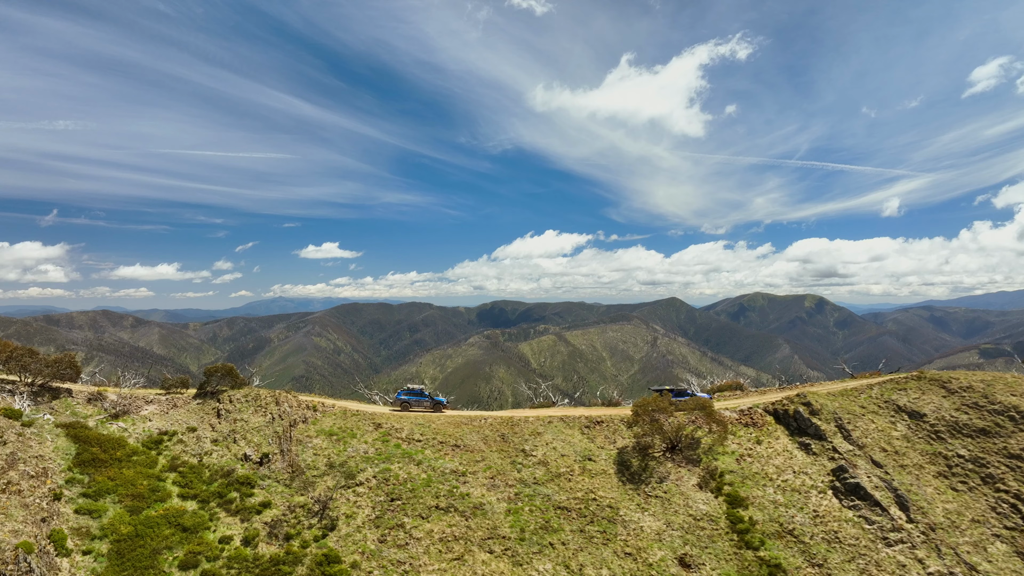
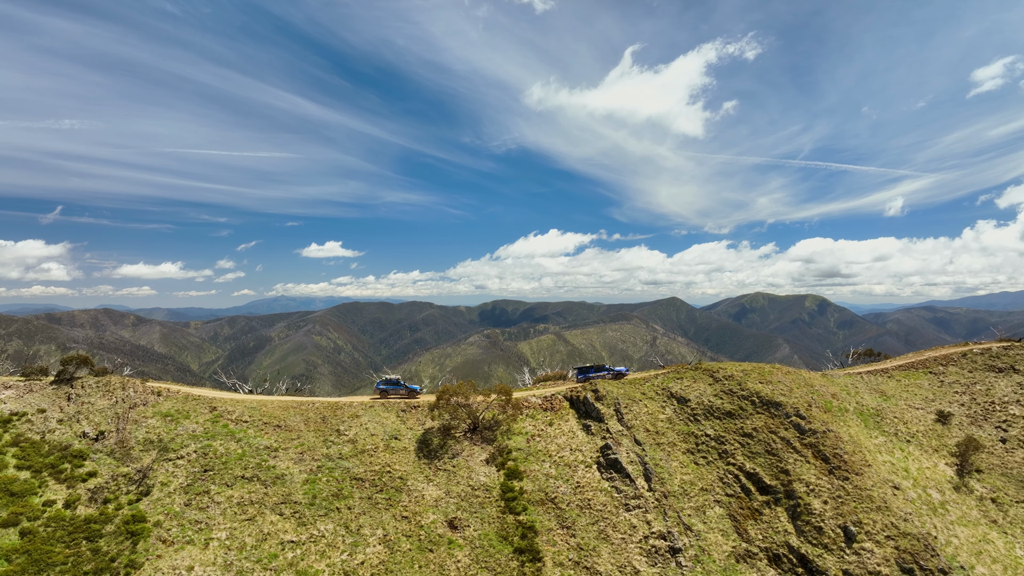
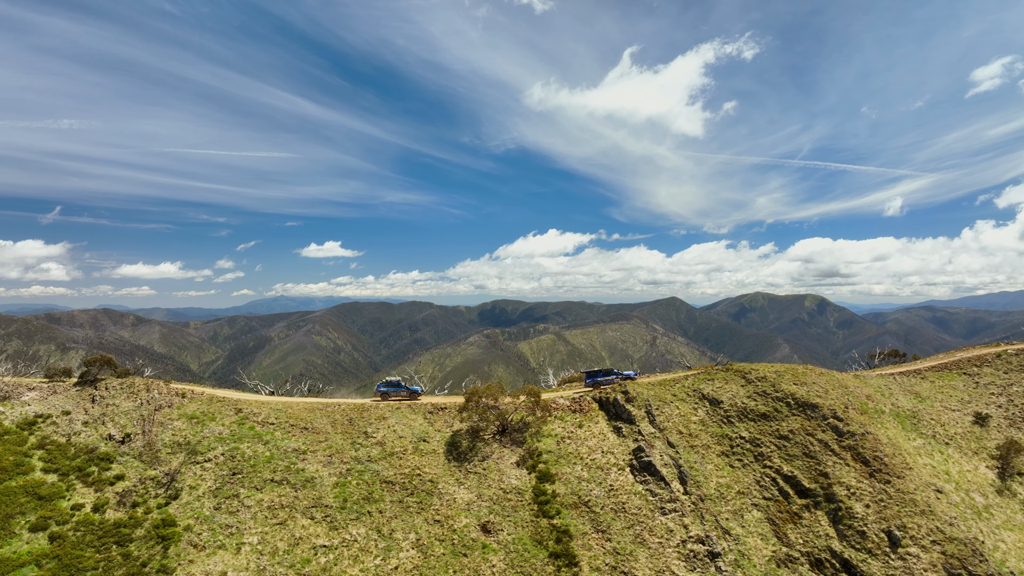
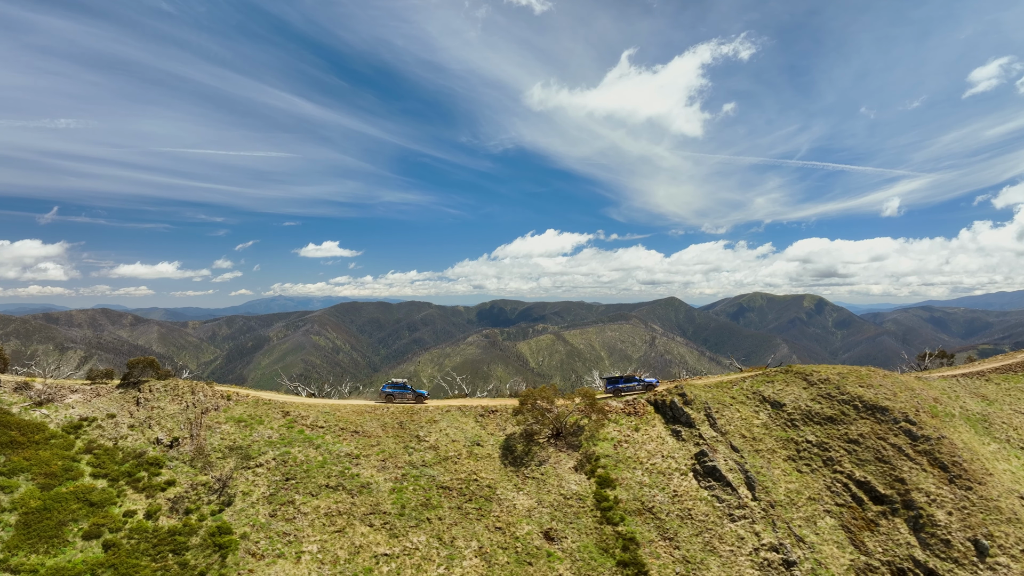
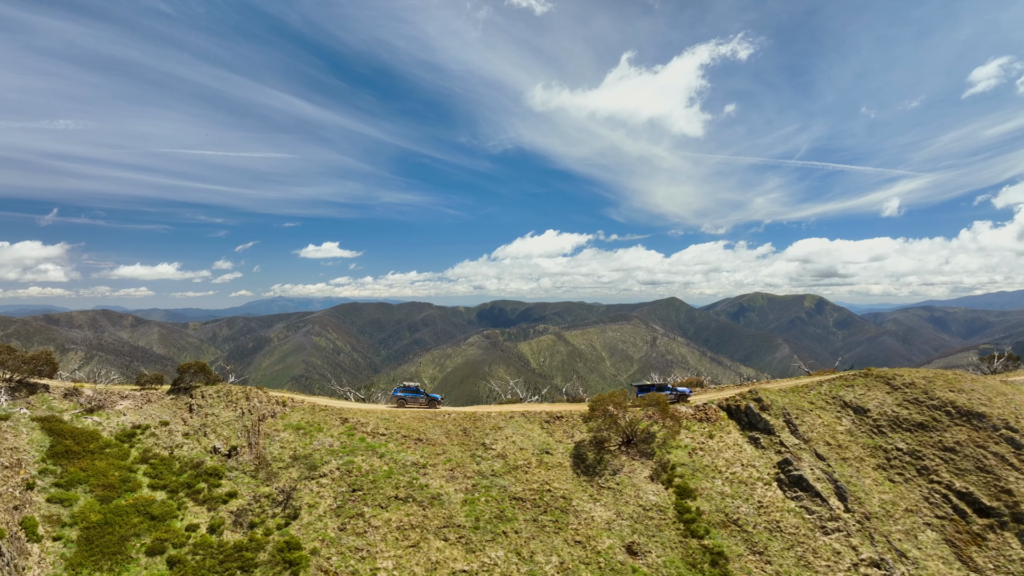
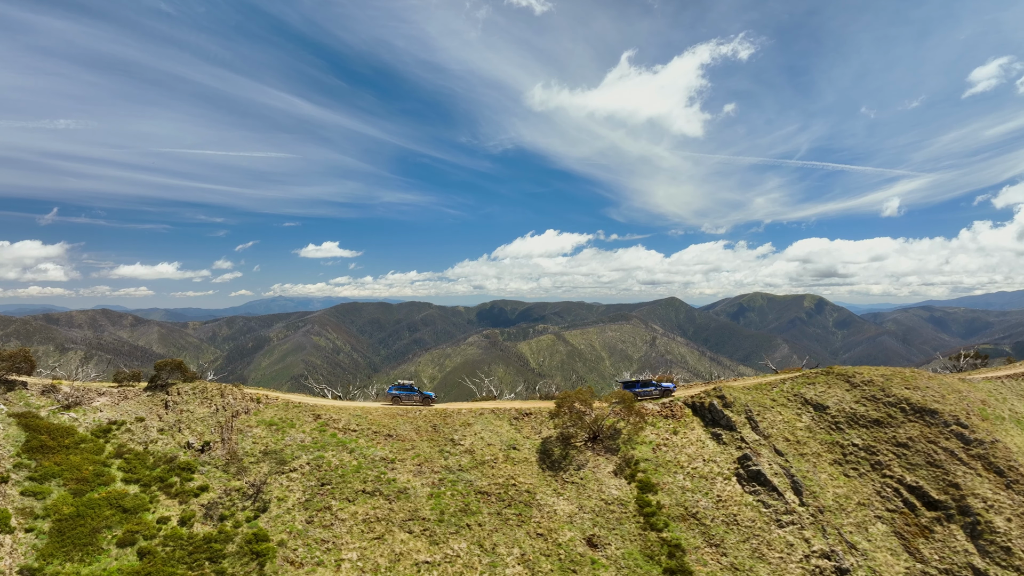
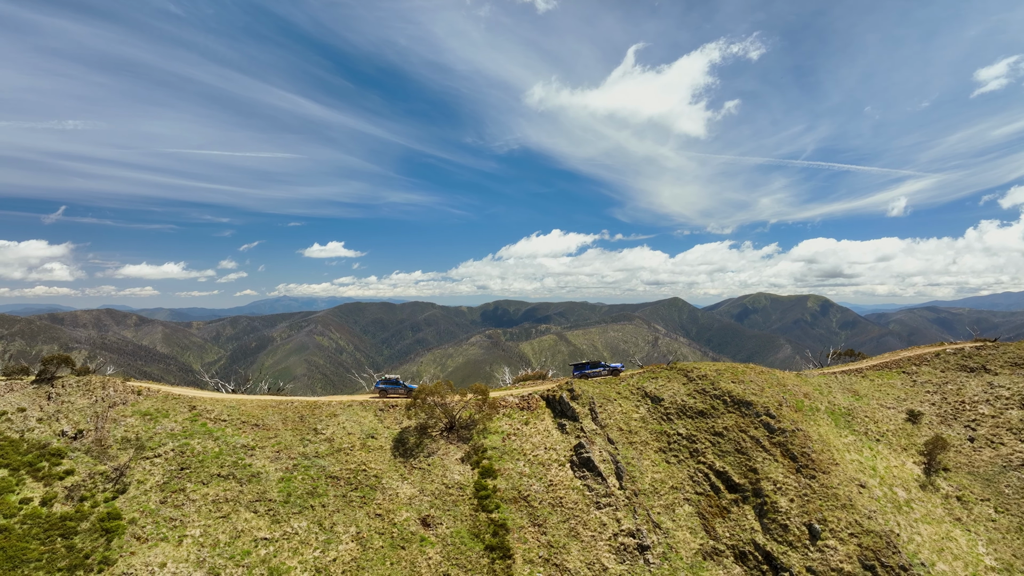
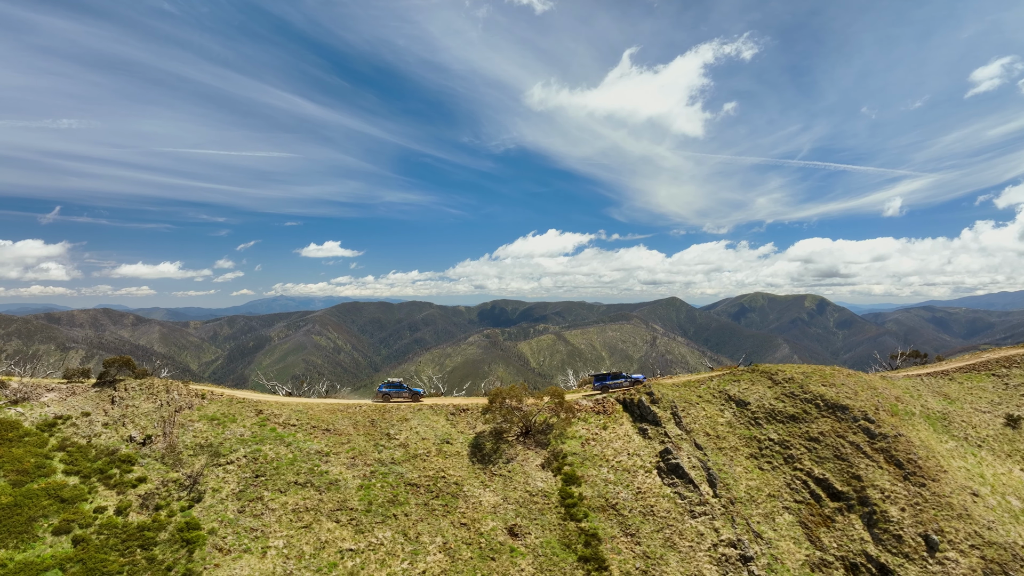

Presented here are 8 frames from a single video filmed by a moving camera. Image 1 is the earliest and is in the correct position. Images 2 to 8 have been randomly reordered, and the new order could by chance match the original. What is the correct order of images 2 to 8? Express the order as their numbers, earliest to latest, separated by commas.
5, 6, 4, 8, 3, 2, 7
